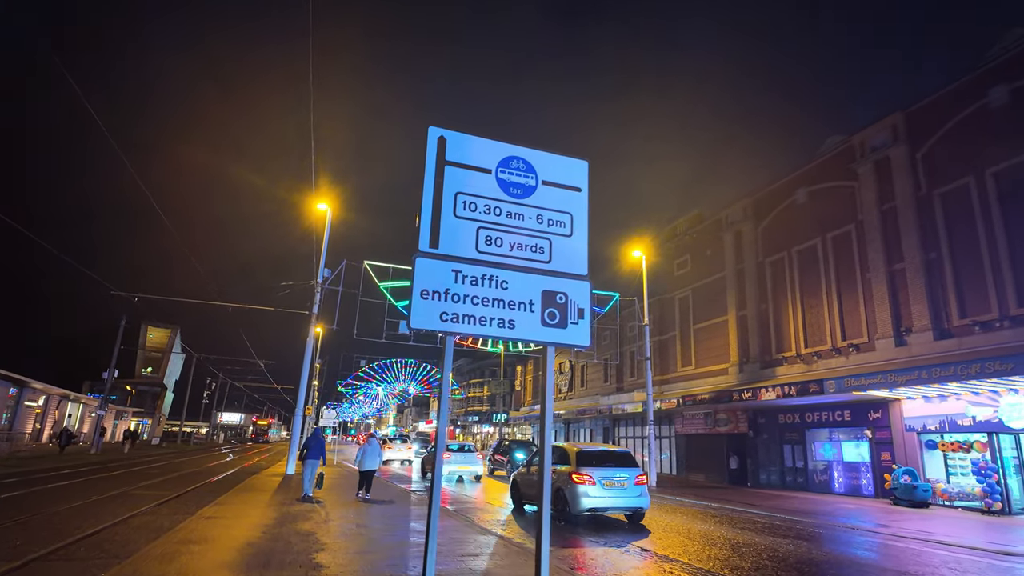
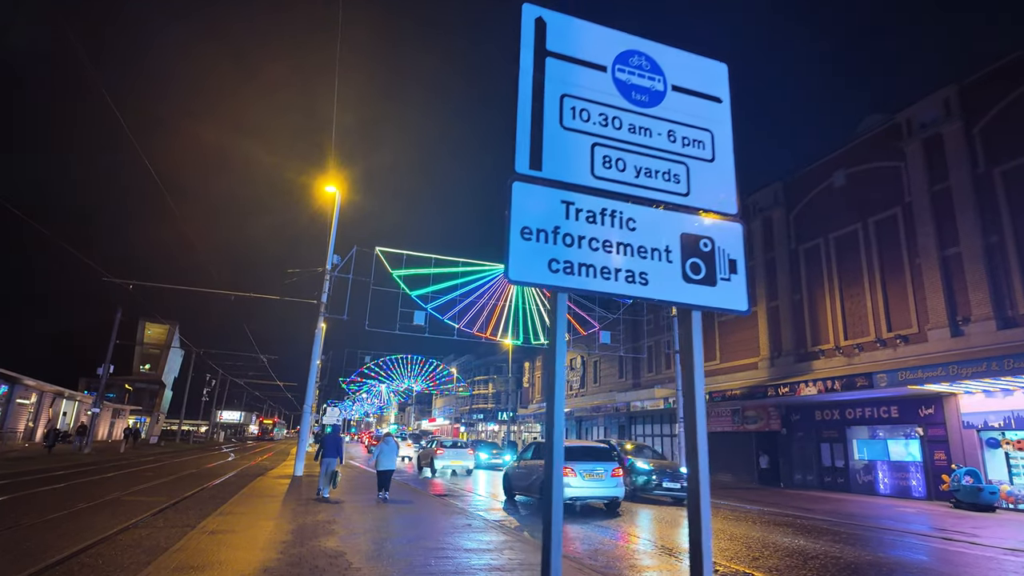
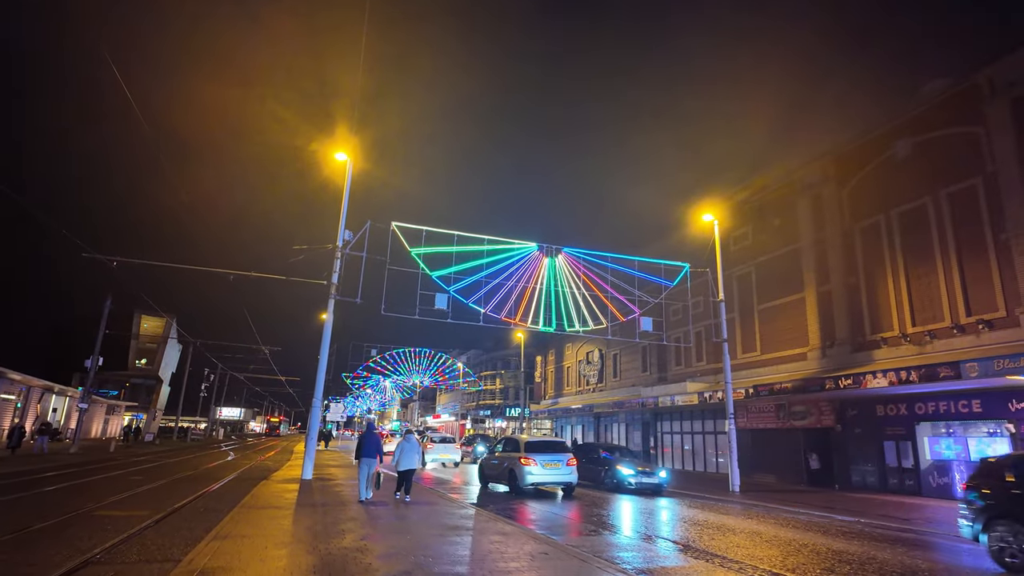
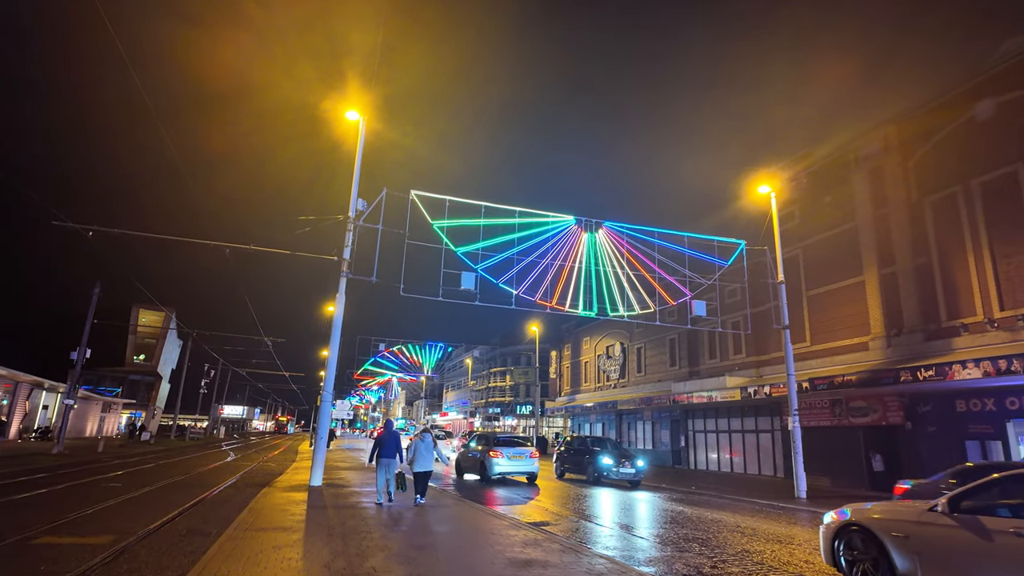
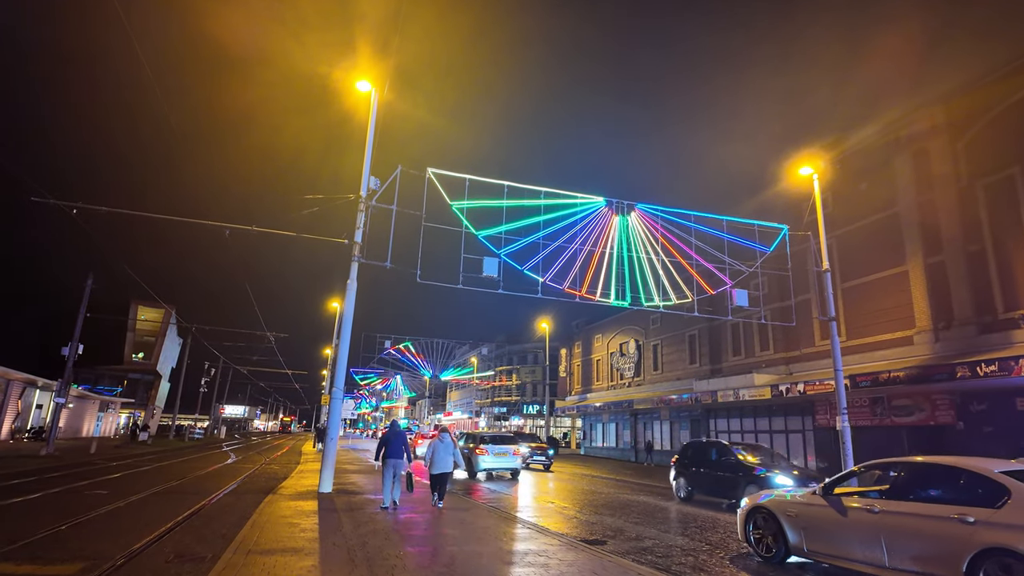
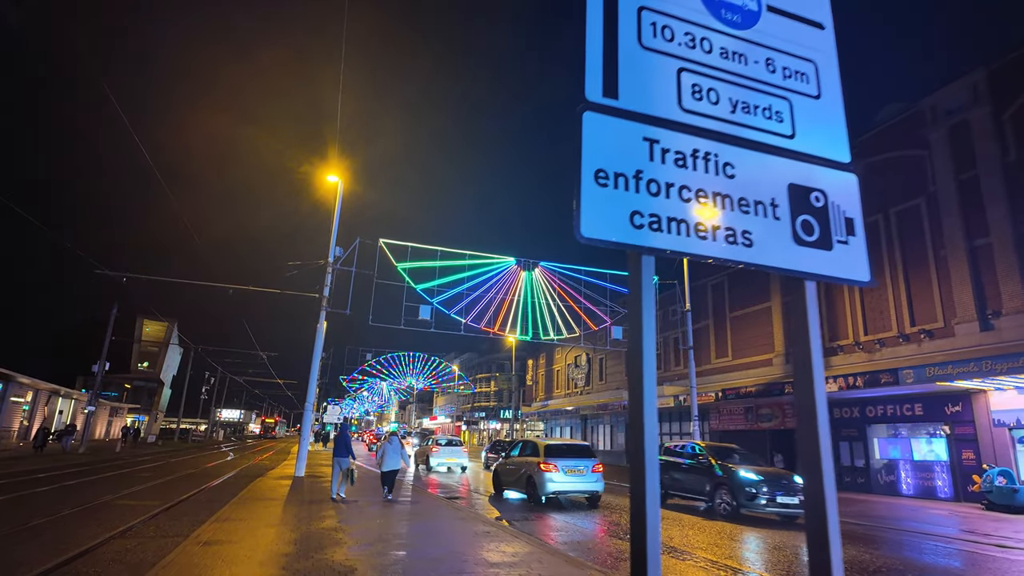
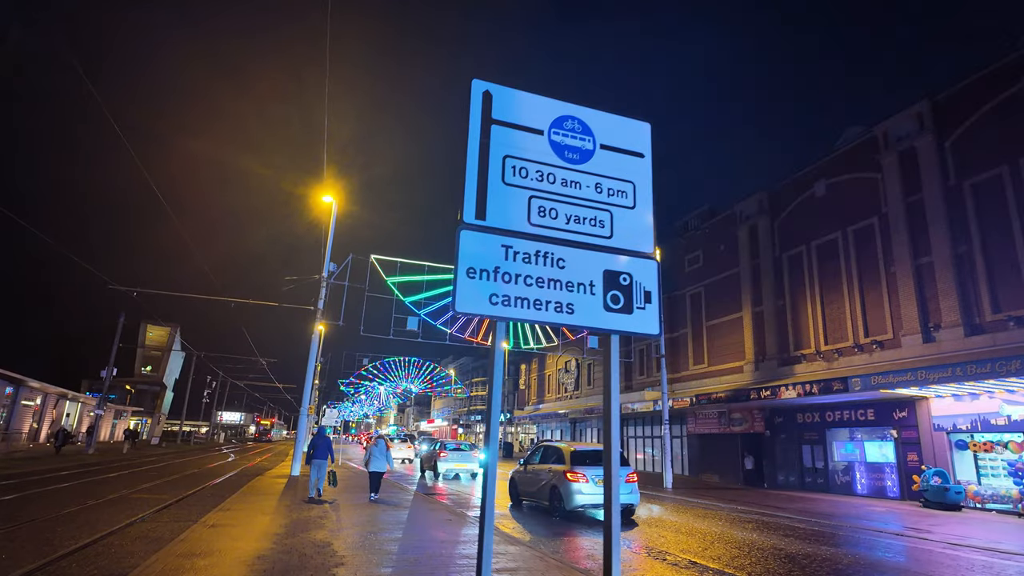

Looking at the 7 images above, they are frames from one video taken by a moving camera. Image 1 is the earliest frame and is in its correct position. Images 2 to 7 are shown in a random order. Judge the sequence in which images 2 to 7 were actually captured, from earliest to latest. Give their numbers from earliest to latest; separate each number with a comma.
7, 2, 6, 3, 4, 5
